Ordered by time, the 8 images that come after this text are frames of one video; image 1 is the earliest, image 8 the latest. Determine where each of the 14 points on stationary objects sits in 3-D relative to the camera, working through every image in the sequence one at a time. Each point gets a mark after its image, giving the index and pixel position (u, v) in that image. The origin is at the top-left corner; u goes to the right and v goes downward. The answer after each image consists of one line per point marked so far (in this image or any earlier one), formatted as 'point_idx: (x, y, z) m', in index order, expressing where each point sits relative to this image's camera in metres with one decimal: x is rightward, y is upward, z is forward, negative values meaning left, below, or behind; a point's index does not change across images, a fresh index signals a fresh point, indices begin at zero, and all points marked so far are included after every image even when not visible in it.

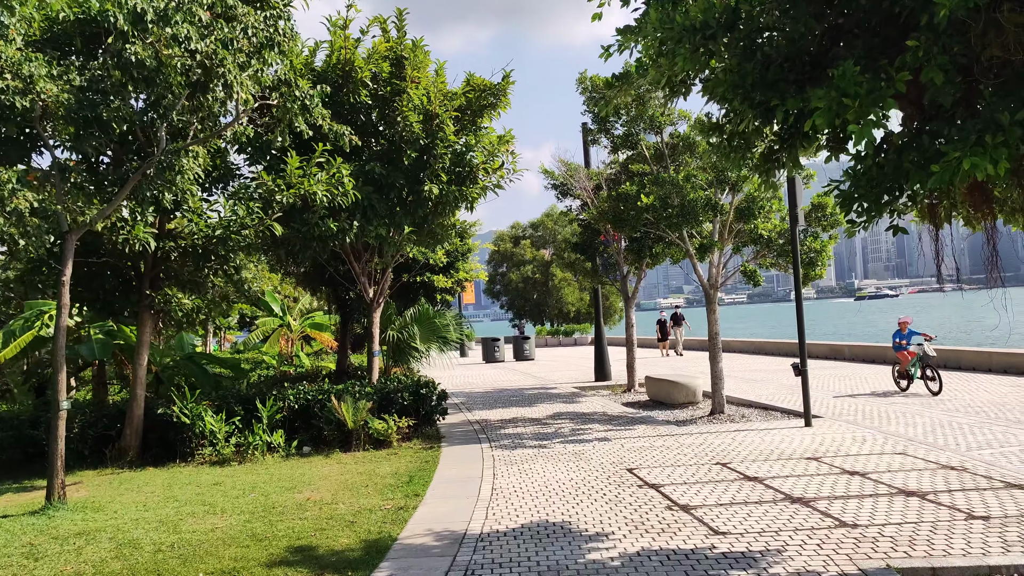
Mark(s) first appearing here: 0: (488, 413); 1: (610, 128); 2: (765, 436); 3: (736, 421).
0: (-0.4, -1.8, +12.7) m
1: (+1.3, +2.1, +11.3) m
2: (+2.6, -1.6, +9.1) m
3: (+2.8, -1.7, +10.7) m
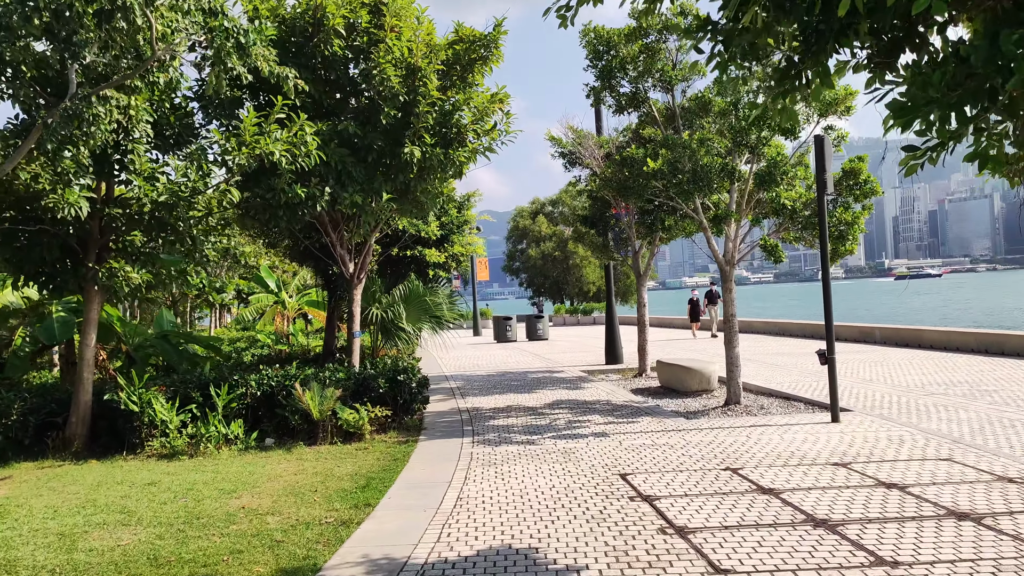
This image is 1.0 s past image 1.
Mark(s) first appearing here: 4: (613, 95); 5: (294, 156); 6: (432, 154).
0: (-0.4, -1.5, +11.7) m
1: (+1.2, +2.4, +10.1) m
2: (+2.5, -1.3, +8.0) m
3: (+2.7, -1.4, +9.5) m
4: (+1.2, +2.3, +10.2) m
5: (-2.1, +1.2, +8.1) m
6: (-0.9, +1.5, +9.4) m
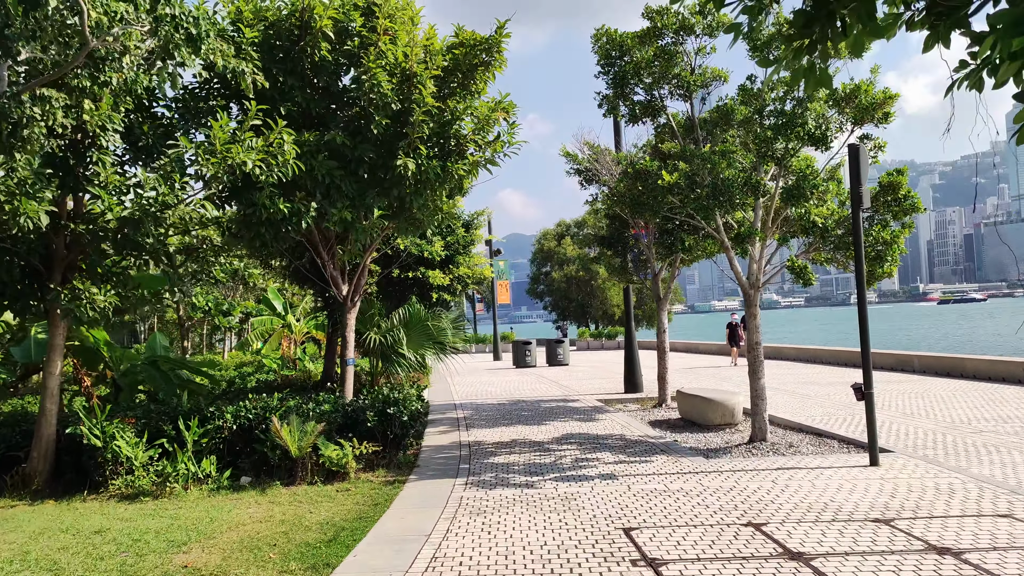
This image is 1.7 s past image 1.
0: (-0.3, -1.8, +10.9) m
1: (+1.3, +2.1, +9.3) m
2: (+2.5, -1.6, +7.1) m
3: (+2.7, -1.6, +8.6) m
4: (+1.2, +2.0, +9.4) m
5: (-2.1, +1.0, +7.4) m
6: (-0.8, +1.2, +8.6) m
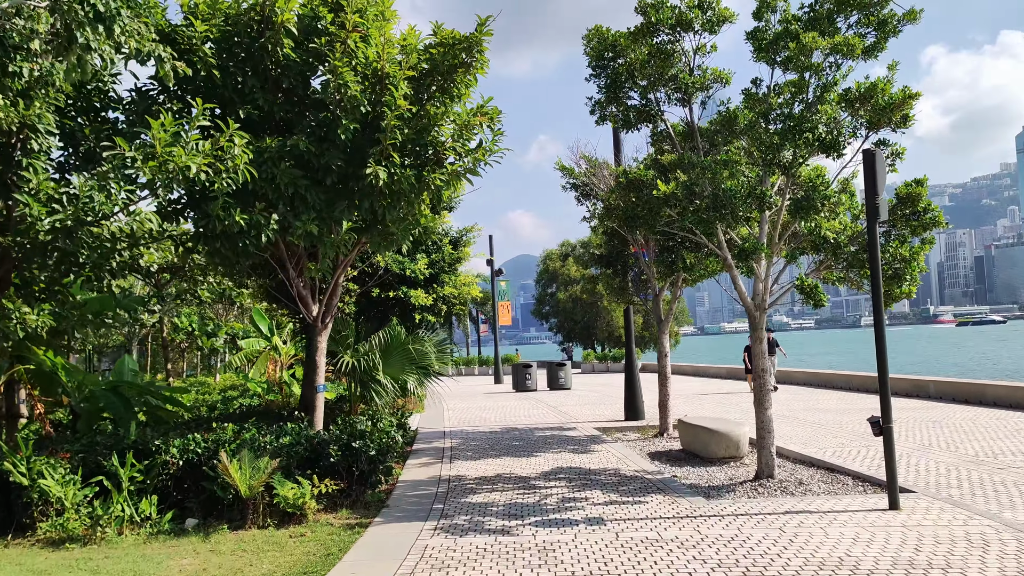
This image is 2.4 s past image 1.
0: (-0.5, -2.1, +10.1) m
1: (+1.1, +1.9, +8.6) m
2: (+2.3, -1.7, +6.2) m
3: (+2.5, -1.8, +7.8) m
4: (+1.1, +1.8, +8.7) m
5: (-2.2, +0.9, +6.7) m
6: (-1.0, +1.0, +7.9) m
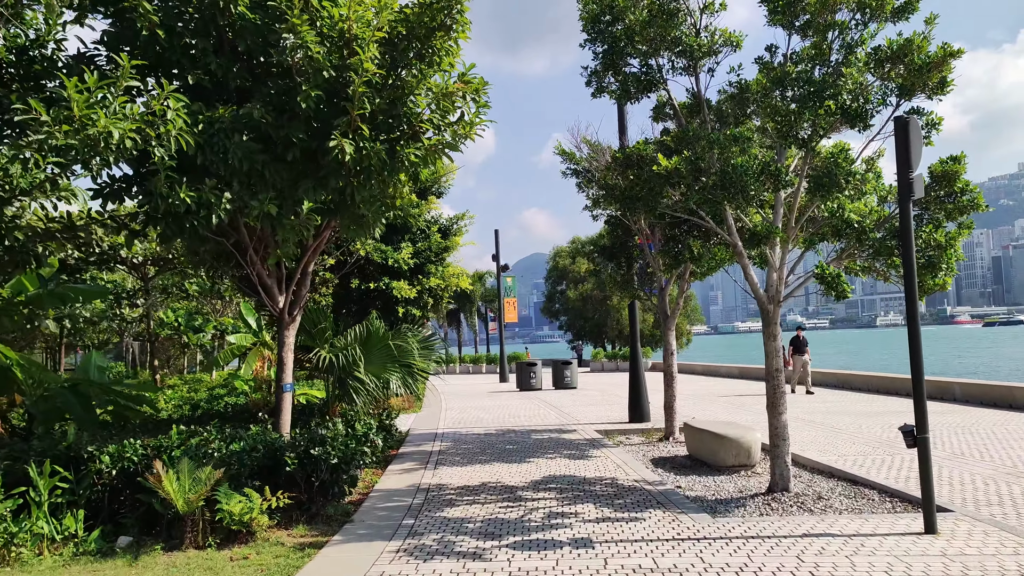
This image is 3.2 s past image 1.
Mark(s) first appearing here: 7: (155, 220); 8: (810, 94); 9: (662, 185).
0: (-0.6, -2.0, +9.2) m
1: (+1.0, +2.0, +7.7) m
2: (+2.1, -1.6, +5.3) m
3: (+2.3, -1.8, +6.9) m
4: (+1.0, +1.9, +7.8) m
5: (-2.4, +1.0, +5.8) m
6: (-1.1, +1.1, +7.1) m
7: (-2.8, +0.5, +6.7) m
8: (+2.3, +1.5, +6.6) m
9: (+1.3, +0.9, +7.5) m
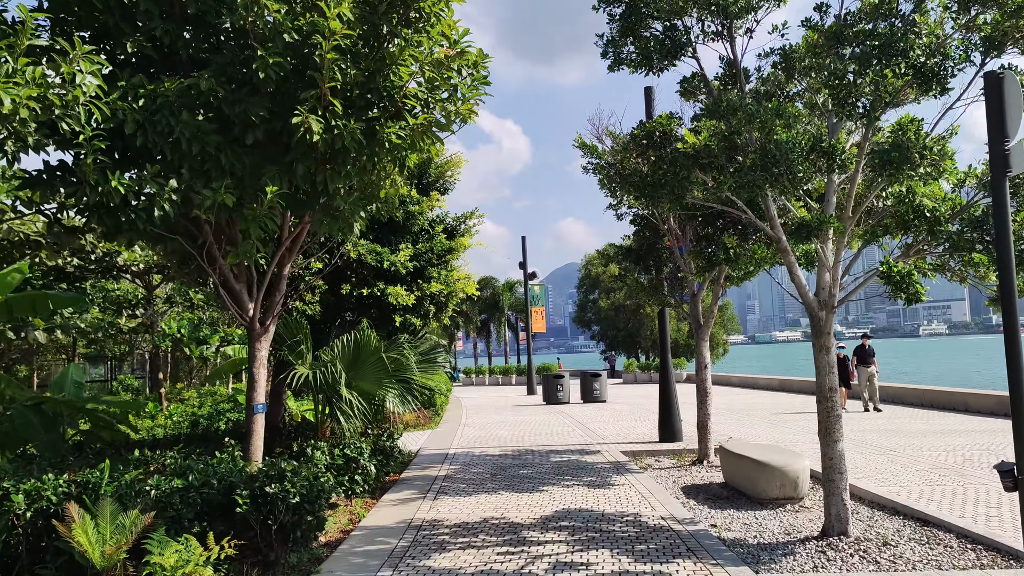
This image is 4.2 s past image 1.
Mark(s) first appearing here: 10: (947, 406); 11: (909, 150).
0: (-0.5, -2.0, +8.1) m
1: (+1.0, +1.9, +6.5) m
2: (+2.0, -1.6, +4.1) m
3: (+2.3, -1.8, +5.6) m
4: (+1.0, +1.9, +6.6) m
5: (-2.5, +1.0, +4.8) m
6: (-1.1, +1.1, +6.0) m
7: (-2.8, +0.5, +5.7) m
8: (+2.2, +1.5, +5.3) m
9: (+1.3, +0.9, +6.3) m
10: (+7.5, -2.0, +15.0) m
11: (+2.5, +0.9, +5.6) m
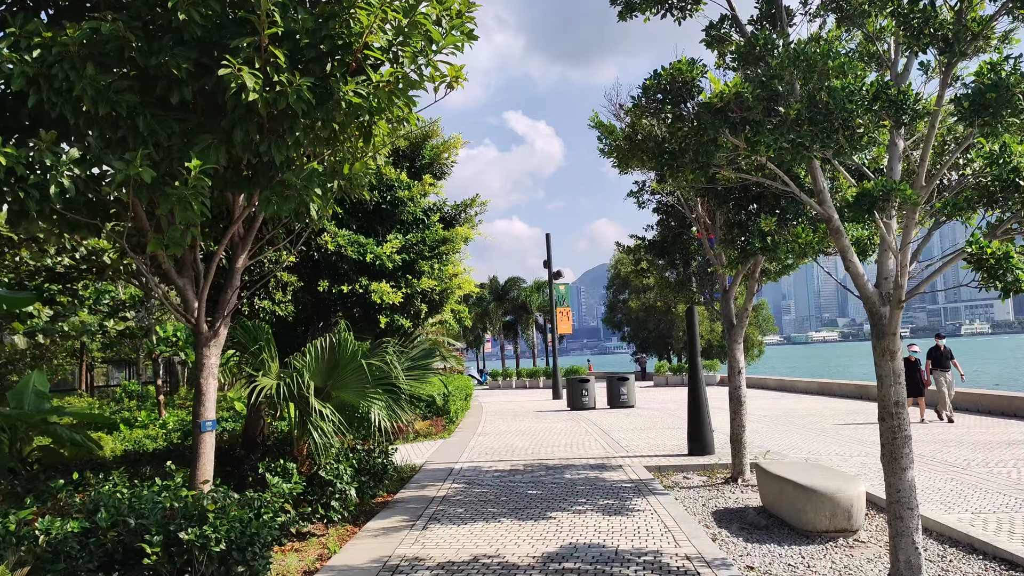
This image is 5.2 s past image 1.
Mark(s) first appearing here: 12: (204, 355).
0: (-0.5, -2.0, +6.9) m
1: (+0.9, +2.0, +5.3) m
2: (+1.9, -1.6, +2.8) m
3: (+2.2, -1.7, +4.4) m
4: (+0.9, +1.9, +5.4) m
5: (-2.6, +1.0, +3.7) m
6: (-1.2, +1.2, +4.8) m
7: (-2.9, +0.5, +4.6) m
8: (+2.1, +1.5, +4.1) m
9: (+1.2, +0.9, +5.1) m
10: (+7.8, -2.0, +13.5) m
11: (+2.4, +0.9, +4.3) m
12: (-2.1, -0.5, +6.0) m
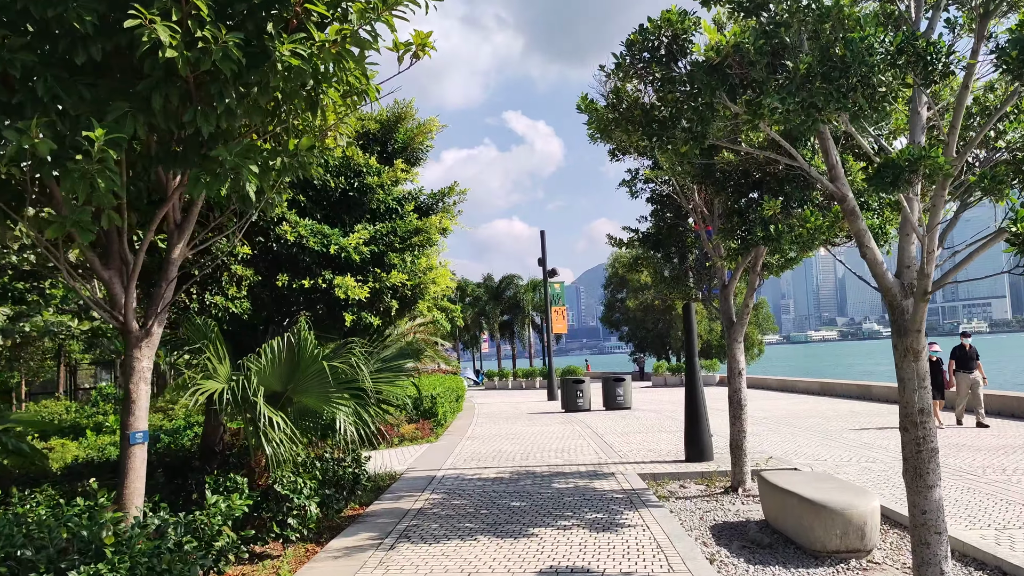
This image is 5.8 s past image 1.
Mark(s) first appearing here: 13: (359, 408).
0: (-0.7, -1.9, +6.2) m
1: (+0.7, +2.0, +4.6) m
2: (+1.7, -1.5, +2.2) m
3: (+2.1, -1.7, +3.7) m
4: (+0.7, +2.0, +4.7) m
5: (-2.8, +1.0, +3.0) m
6: (-1.4, +1.2, +4.1) m
7: (-3.1, +0.6, +3.9) m
8: (+1.9, +1.6, +3.4) m
9: (+1.0, +1.0, +4.4) m
10: (+7.6, -1.9, +12.9) m
11: (+2.2, +1.0, +3.6) m
12: (-2.3, -0.4, +5.3) m
13: (-1.2, -1.0, +6.8) m
